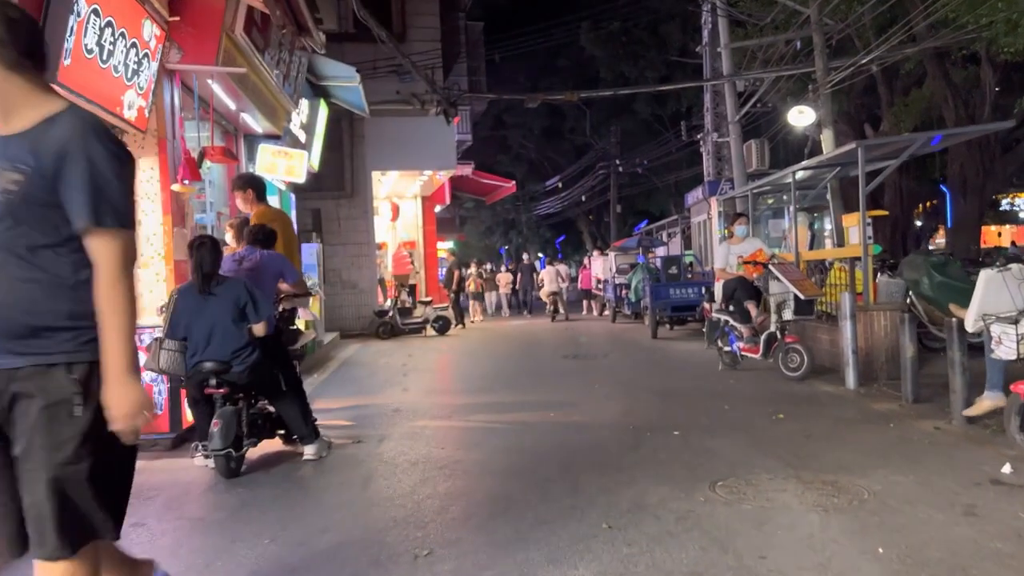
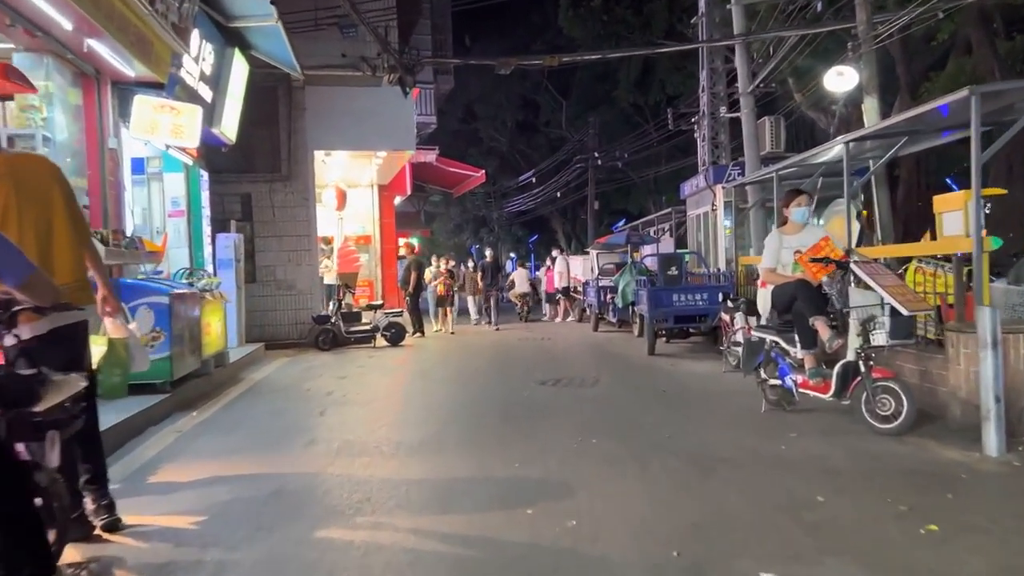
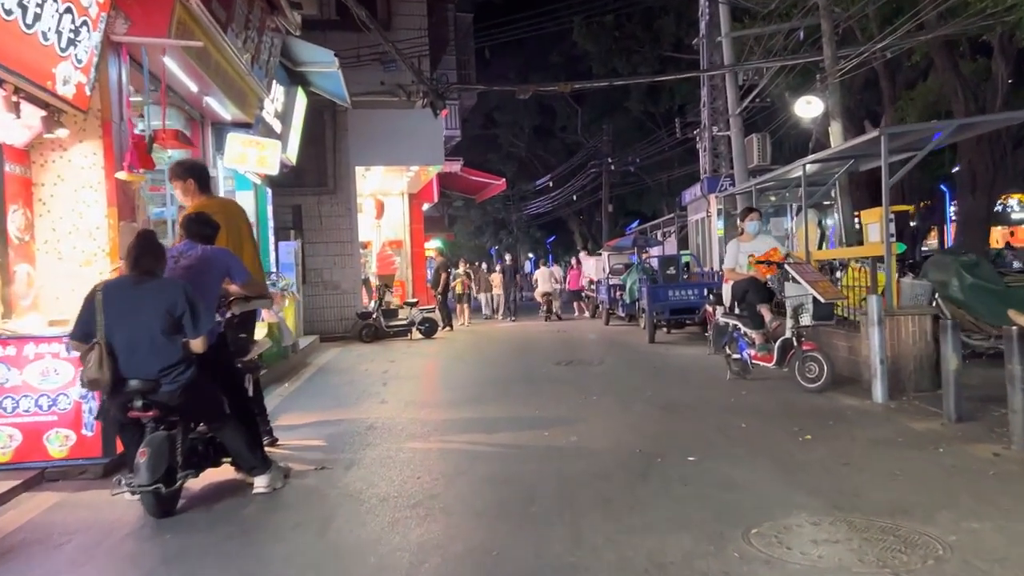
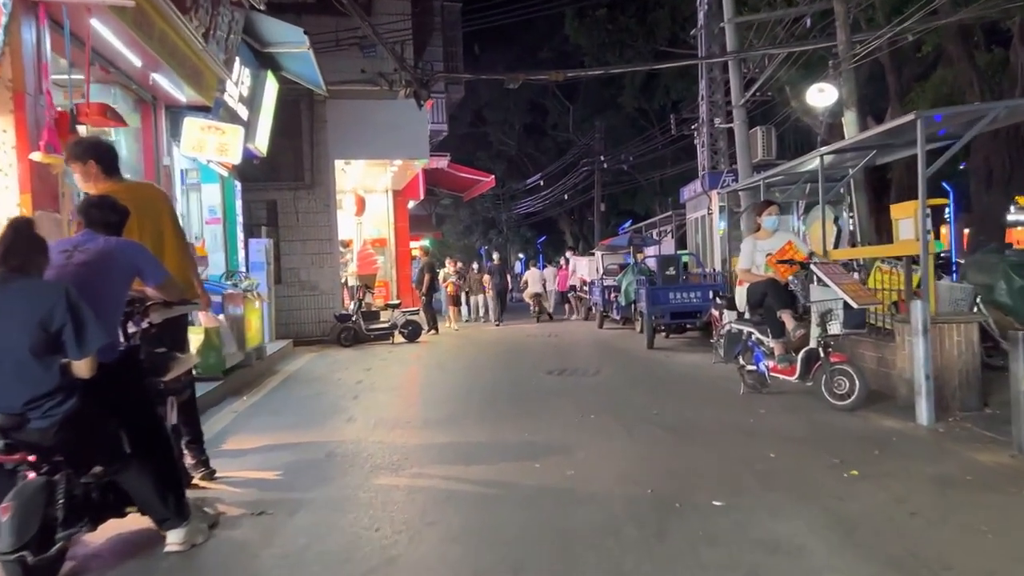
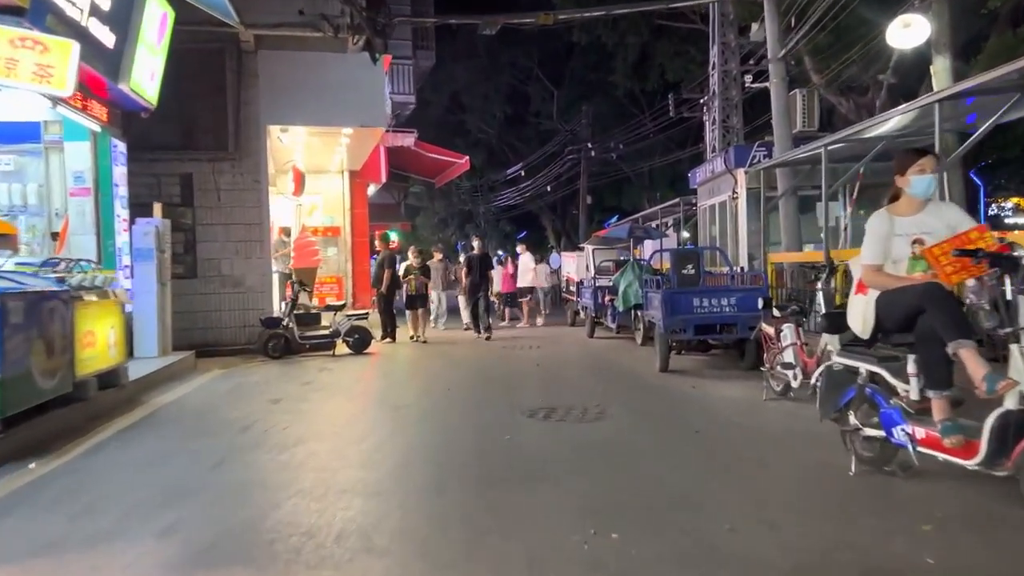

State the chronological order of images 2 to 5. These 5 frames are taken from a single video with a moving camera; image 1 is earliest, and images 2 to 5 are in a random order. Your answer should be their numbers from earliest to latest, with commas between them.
3, 4, 2, 5
